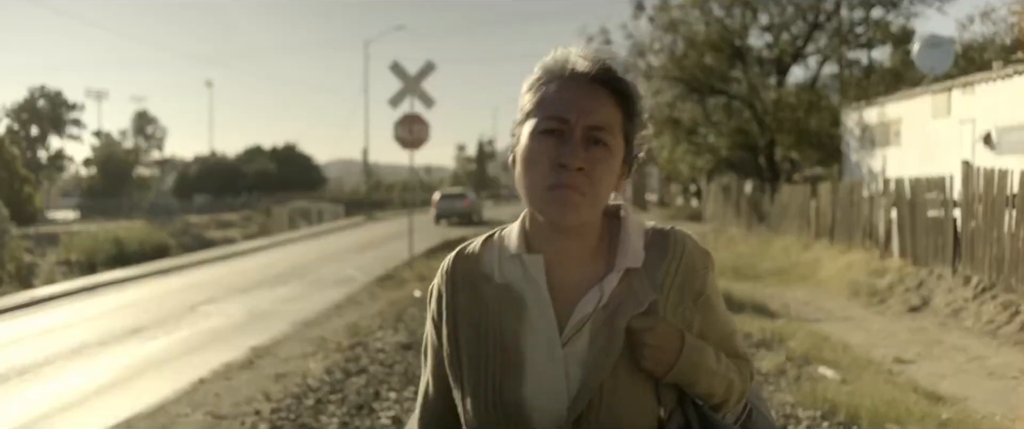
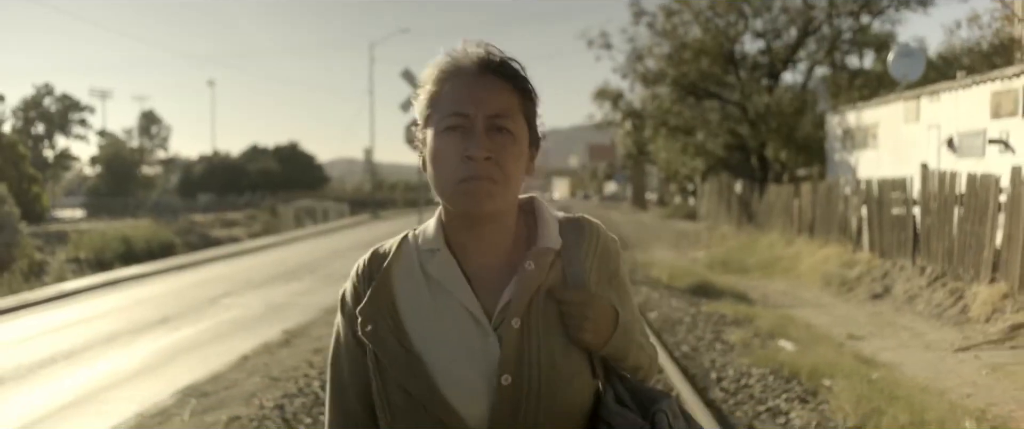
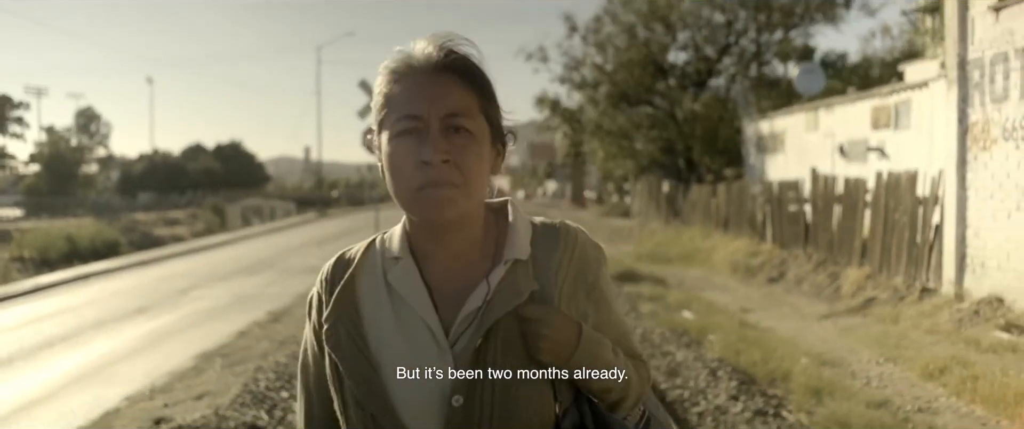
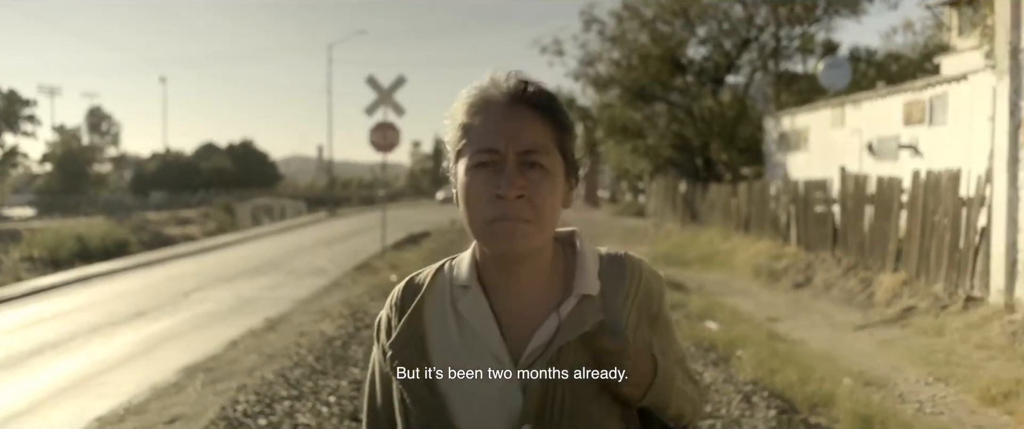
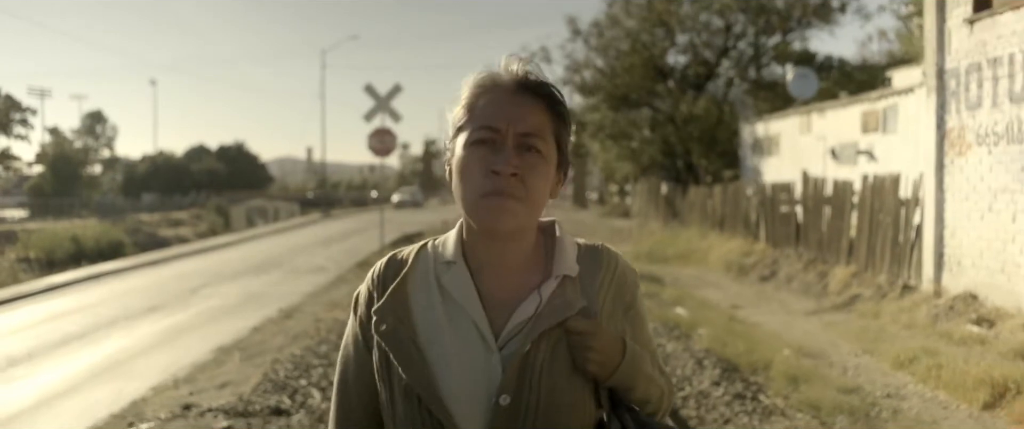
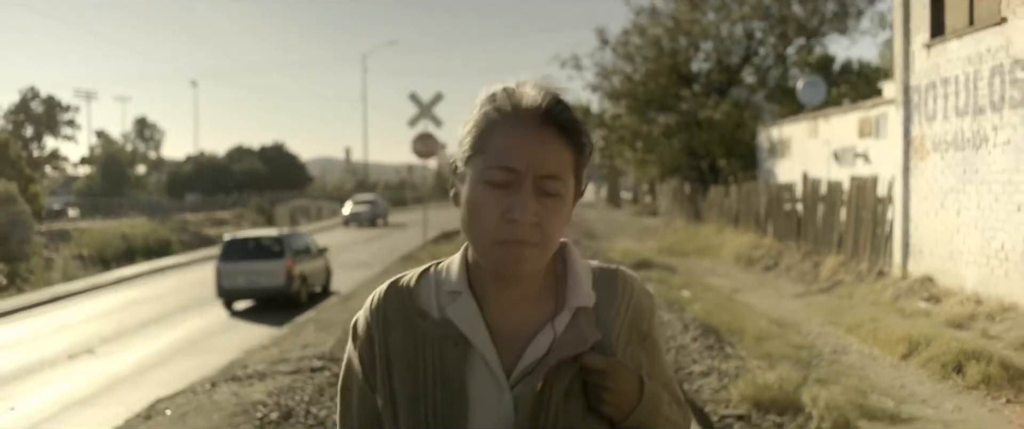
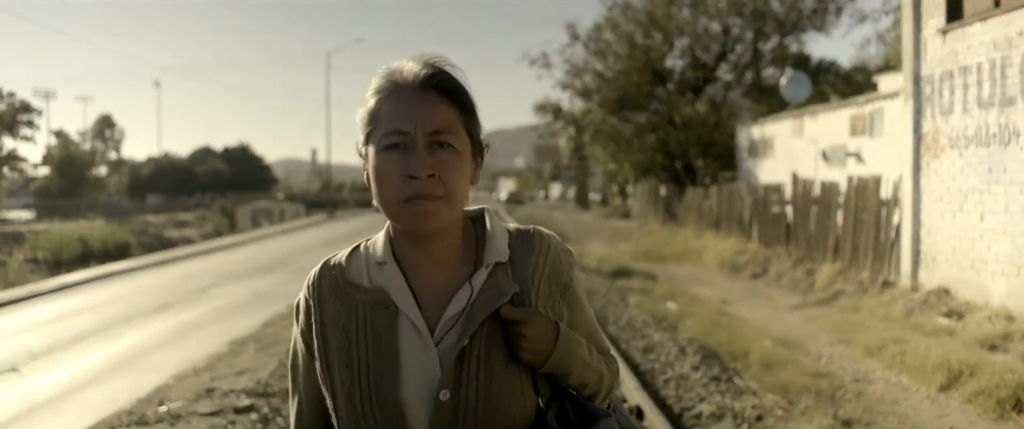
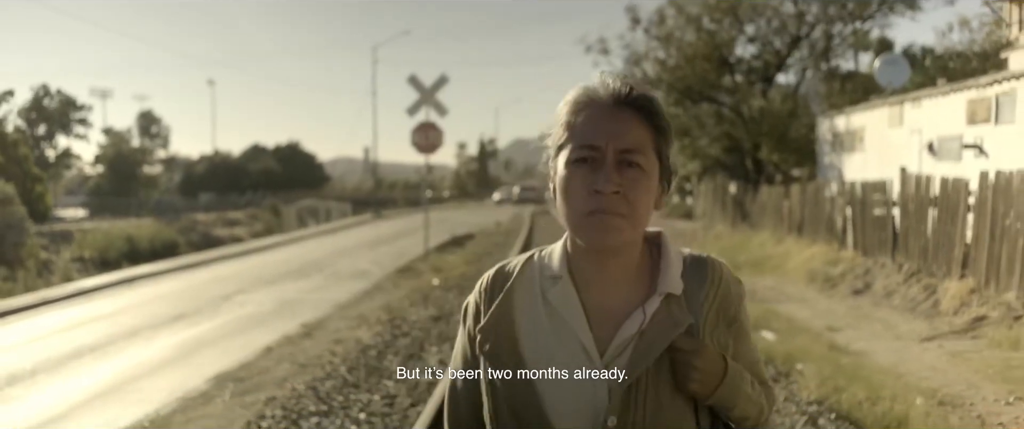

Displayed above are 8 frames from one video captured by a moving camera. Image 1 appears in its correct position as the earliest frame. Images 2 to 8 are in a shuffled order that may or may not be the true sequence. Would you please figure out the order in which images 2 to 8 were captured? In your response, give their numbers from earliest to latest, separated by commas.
2, 8, 4, 3, 5, 7, 6
